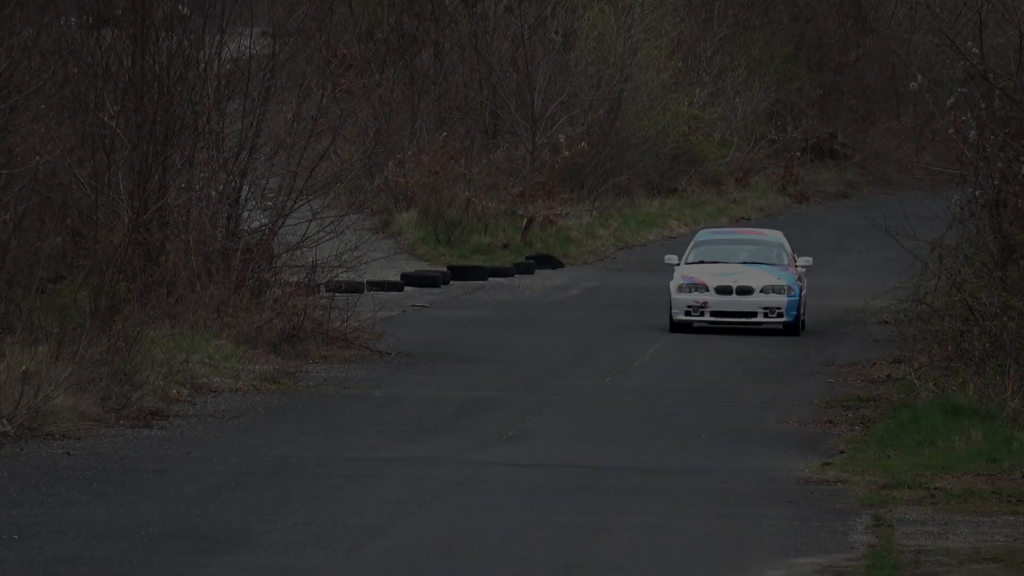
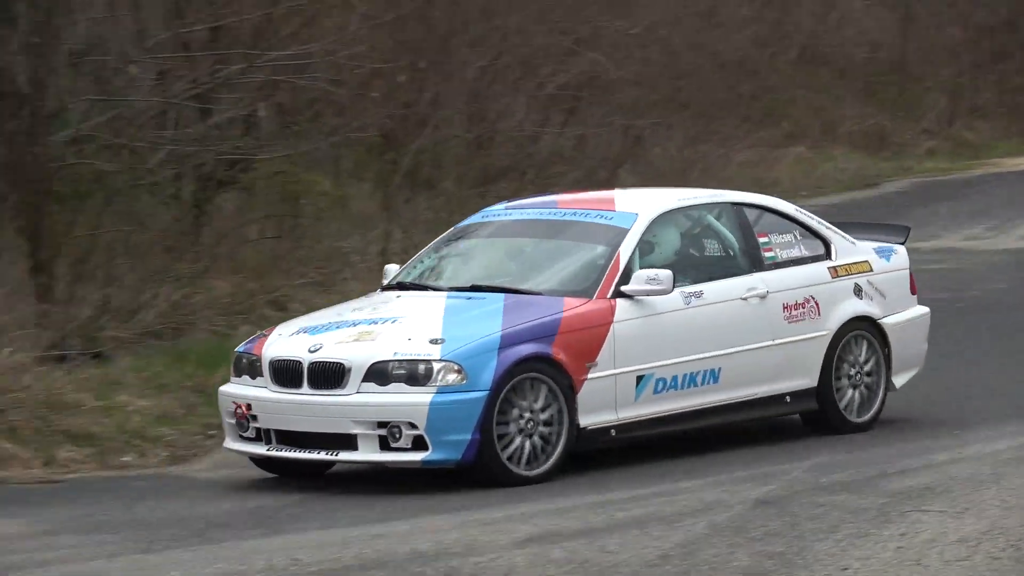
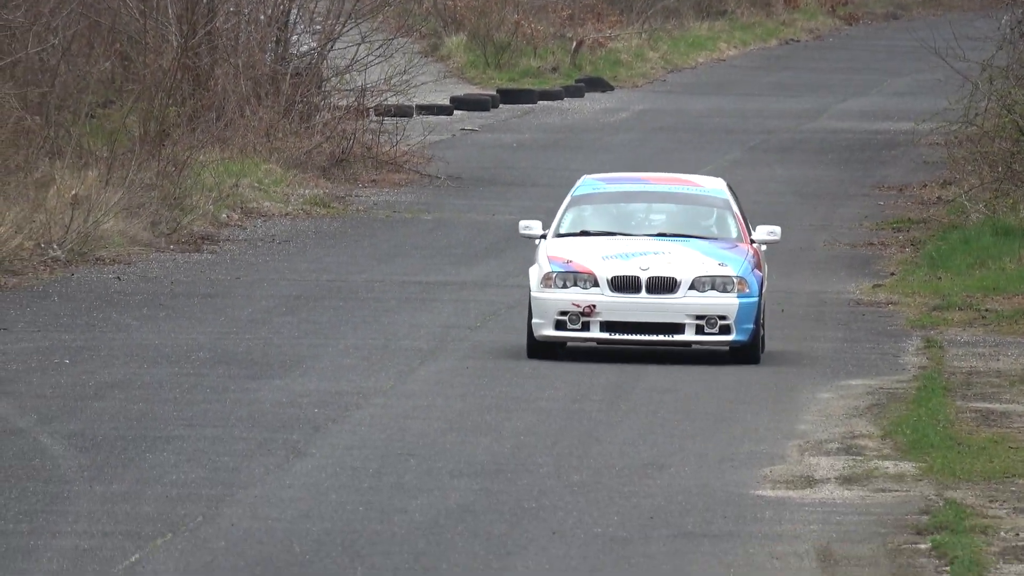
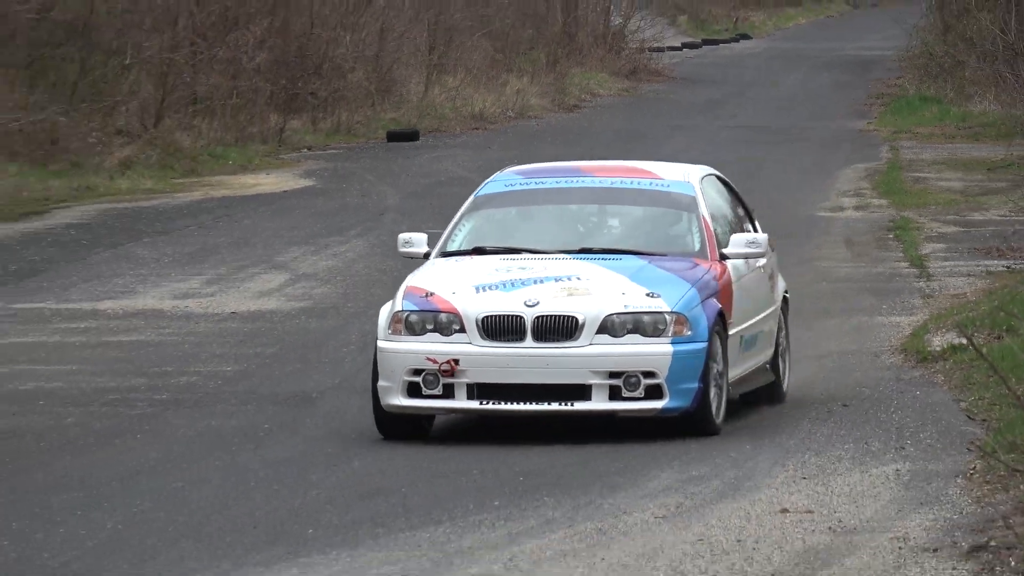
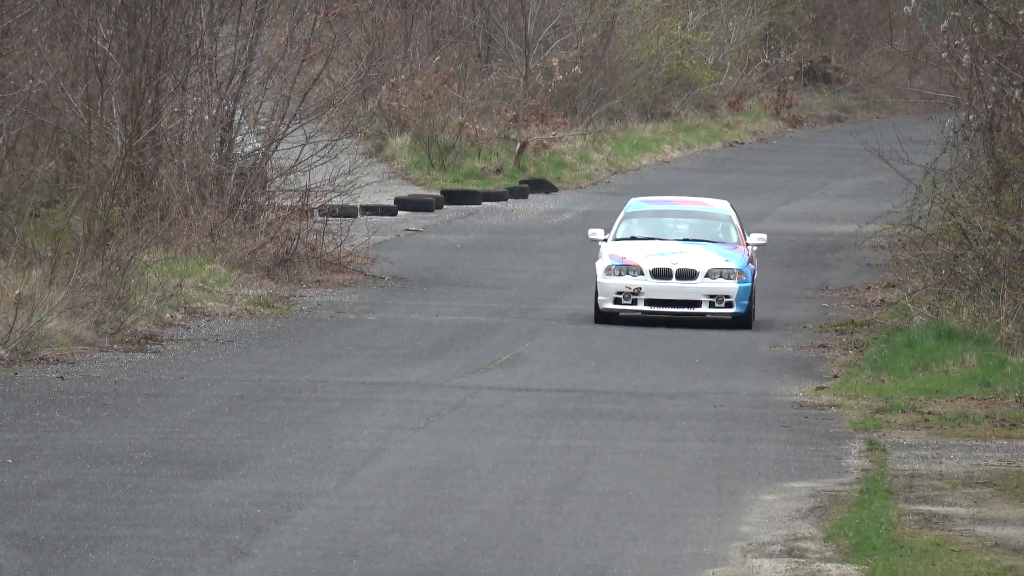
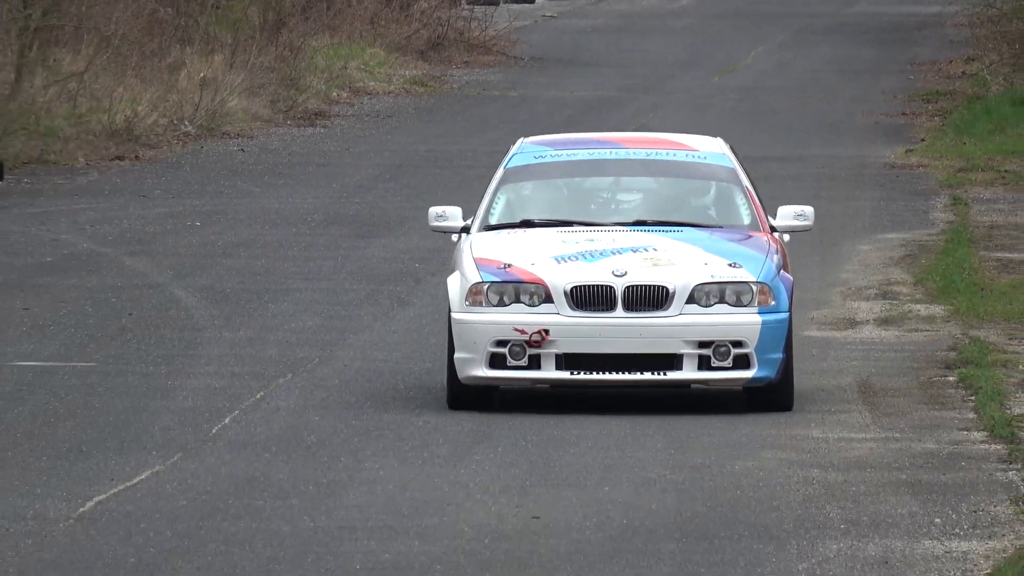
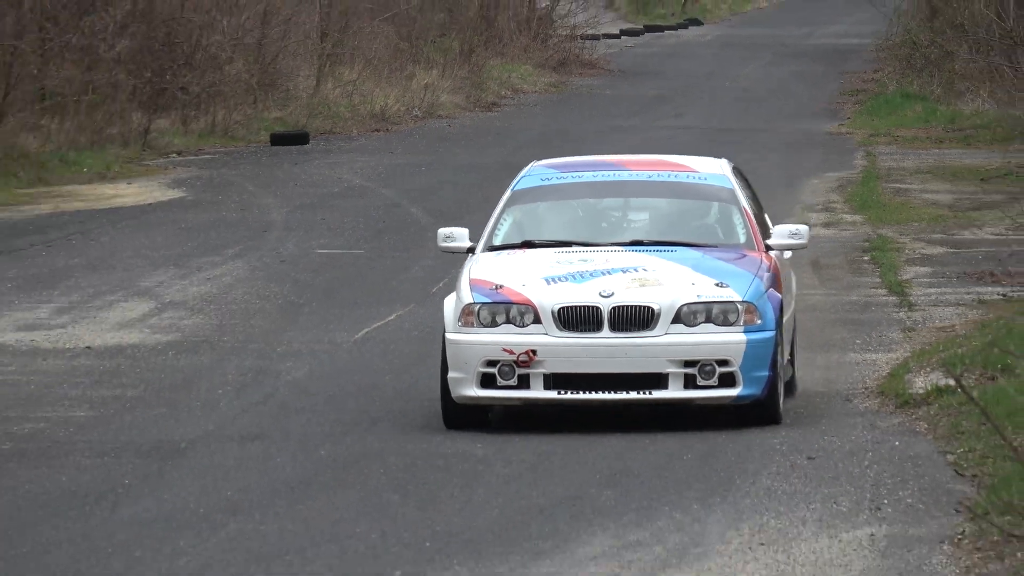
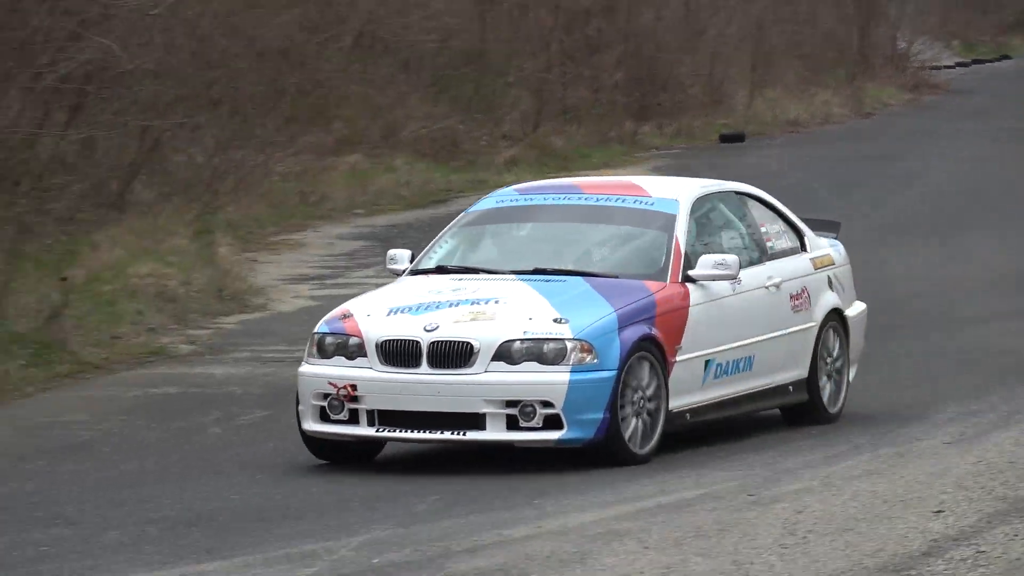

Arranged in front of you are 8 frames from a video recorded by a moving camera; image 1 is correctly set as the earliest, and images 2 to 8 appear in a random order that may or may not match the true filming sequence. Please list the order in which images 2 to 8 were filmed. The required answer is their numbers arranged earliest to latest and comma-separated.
5, 3, 6, 7, 4, 8, 2
